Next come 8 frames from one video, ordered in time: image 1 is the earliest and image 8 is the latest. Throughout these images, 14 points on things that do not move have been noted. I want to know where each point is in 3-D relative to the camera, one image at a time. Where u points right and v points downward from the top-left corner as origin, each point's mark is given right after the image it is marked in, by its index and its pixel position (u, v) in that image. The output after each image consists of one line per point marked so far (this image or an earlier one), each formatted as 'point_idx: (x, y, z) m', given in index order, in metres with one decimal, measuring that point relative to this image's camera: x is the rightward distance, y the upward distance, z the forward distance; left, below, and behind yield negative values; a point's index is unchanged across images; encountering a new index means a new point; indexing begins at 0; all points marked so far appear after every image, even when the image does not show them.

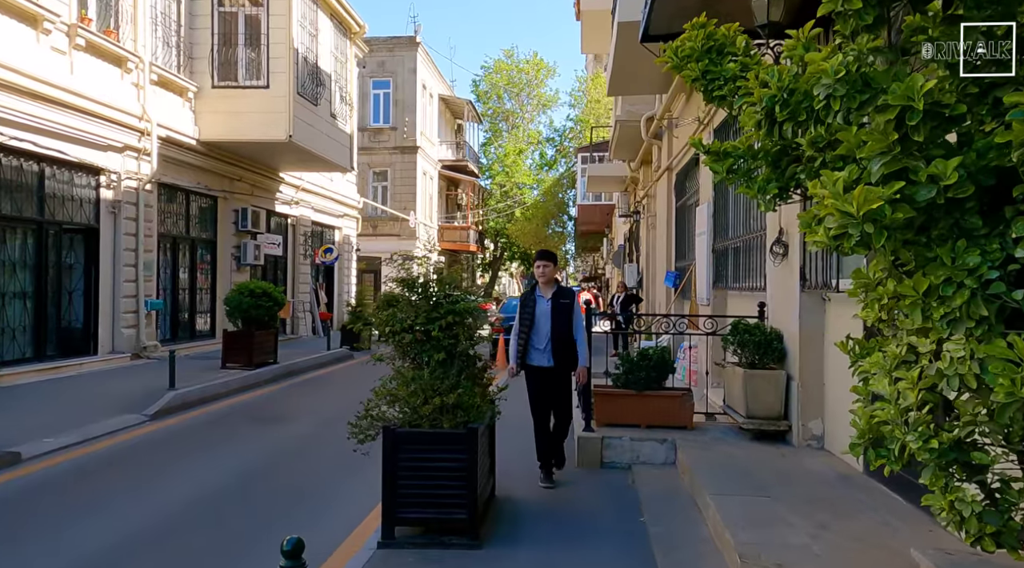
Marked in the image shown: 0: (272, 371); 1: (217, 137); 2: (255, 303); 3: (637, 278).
0: (-3.8, -1.4, +13.9) m
1: (-5.8, +2.9, +17.3) m
2: (-4.0, -0.3, +13.5) m
3: (+2.7, +0.1, +19.5) m
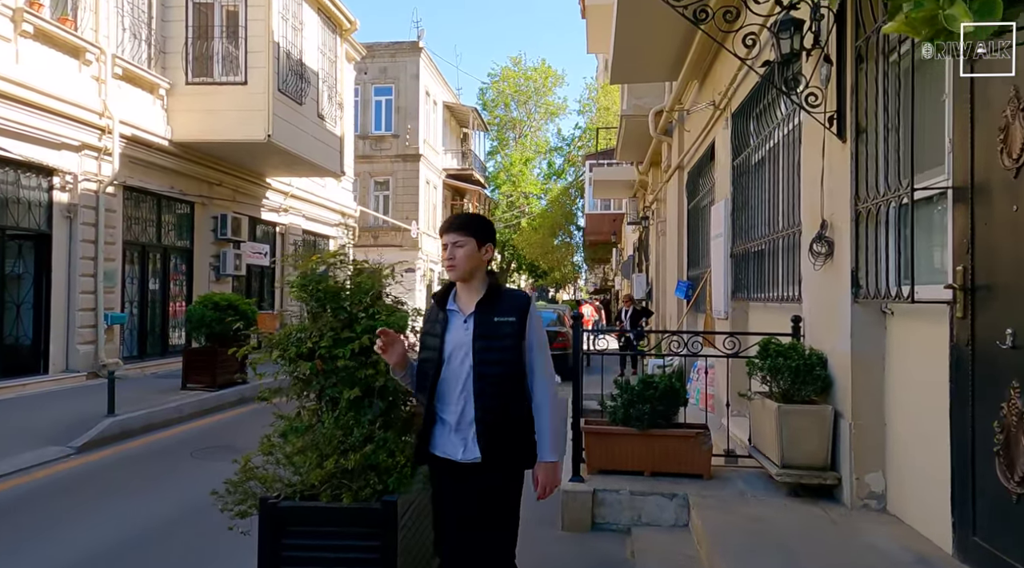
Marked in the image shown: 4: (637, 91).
0: (-3.9, -1.6, +12.6) m
1: (-5.8, +2.6, +16.0) m
2: (-4.0, -0.5, +12.2) m
3: (+2.7, -0.1, +18.0) m
4: (+1.8, +2.9, +13.1) m
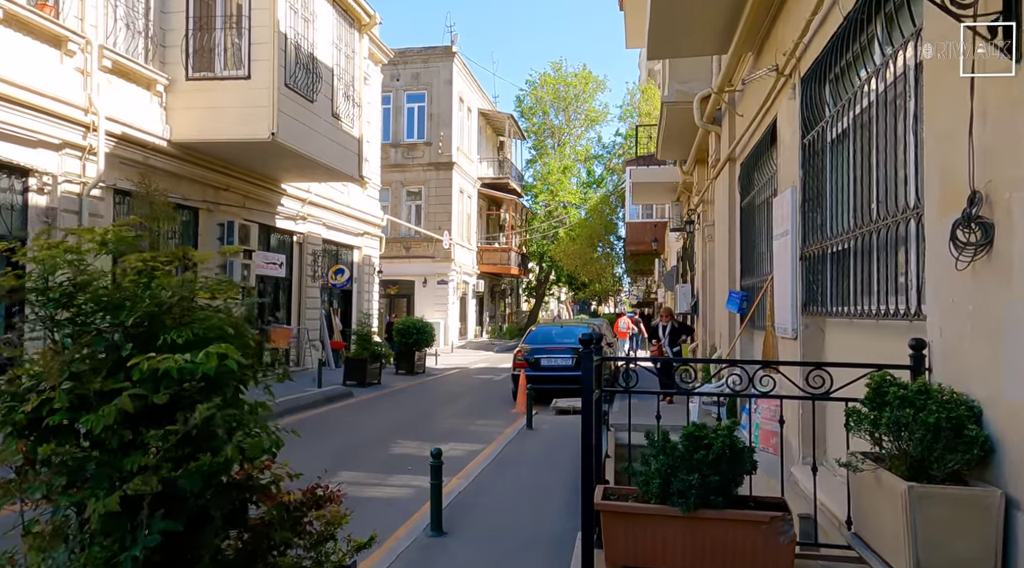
0: (-3.6, -1.7, +11.1) m
1: (-5.4, +2.4, +14.7) m
2: (-3.8, -0.6, +10.7) m
3: (+3.3, -0.3, +16.3) m
4: (+2.2, +2.7, +11.4) m
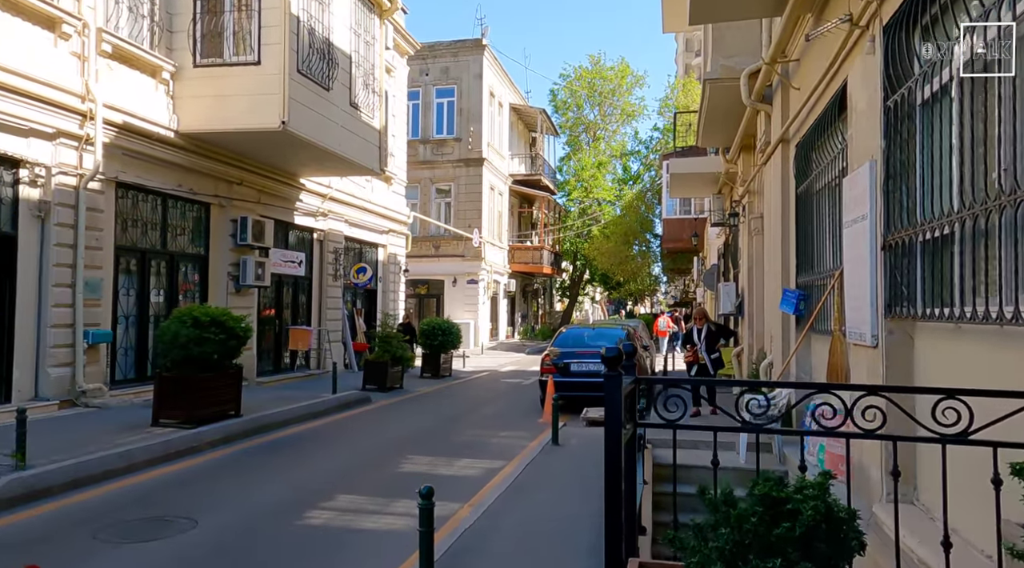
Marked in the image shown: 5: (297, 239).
0: (-3.3, -1.7, +10.2) m
1: (-4.9, +2.4, +13.9) m
2: (-3.5, -0.6, +9.8) m
3: (+3.8, -0.3, +15.1) m
4: (+2.5, +2.7, +10.2) m
5: (-4.6, +1.0, +18.9) m
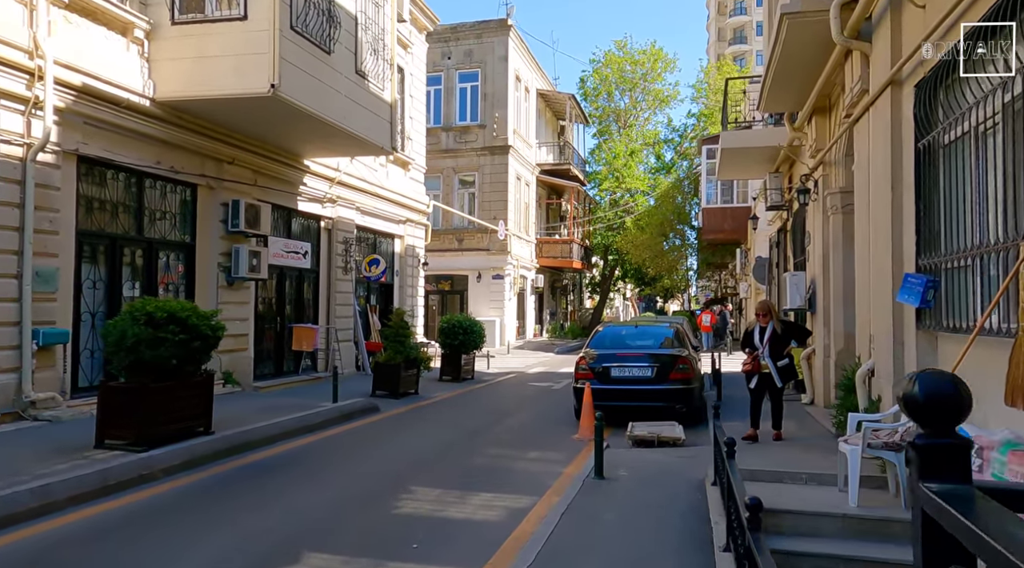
0: (-3.0, -1.6, +8.2) m
1: (-4.6, +2.6, +11.9) m
2: (-3.2, -0.5, +7.9) m
3: (+4.2, -0.2, +12.9) m
4: (+2.7, +2.9, +8.1) m
5: (-4.0, +1.1, +17.0) m
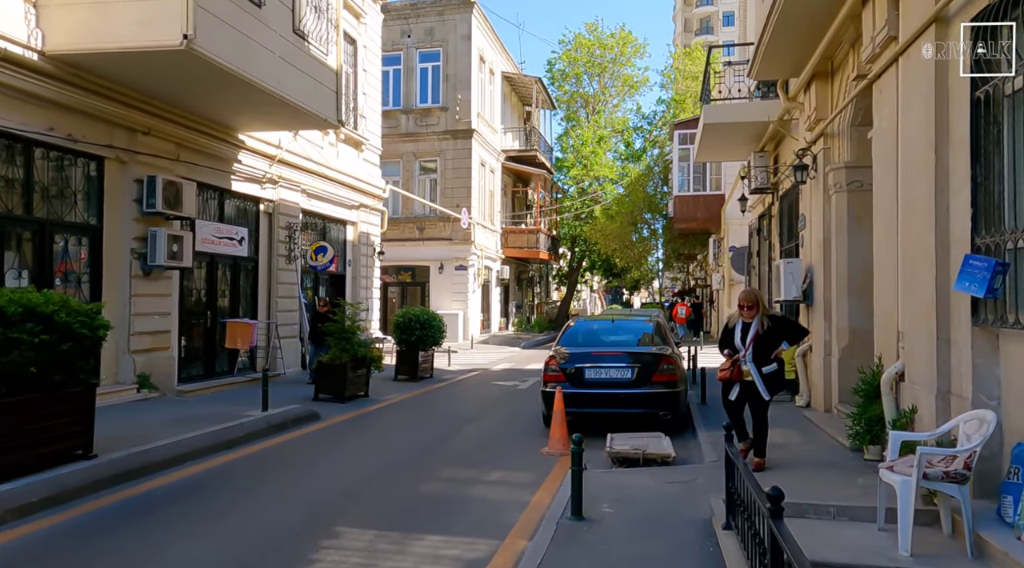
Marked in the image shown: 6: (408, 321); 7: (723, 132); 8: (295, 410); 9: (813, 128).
0: (-3.4, -1.5, +6.5) m
1: (-5.0, +2.7, +10.1) m
2: (-3.5, -0.4, +6.1) m
3: (+3.7, 0.0, +11.4) m
4: (+2.4, +3.0, +6.5) m
5: (-4.7, +1.3, +15.2) m
6: (-2.1, -0.7, +17.7) m
7: (+3.8, +2.7, +15.8) m
8: (-2.8, -1.6, +11.2) m
9: (+3.8, +2.0, +11.3) m
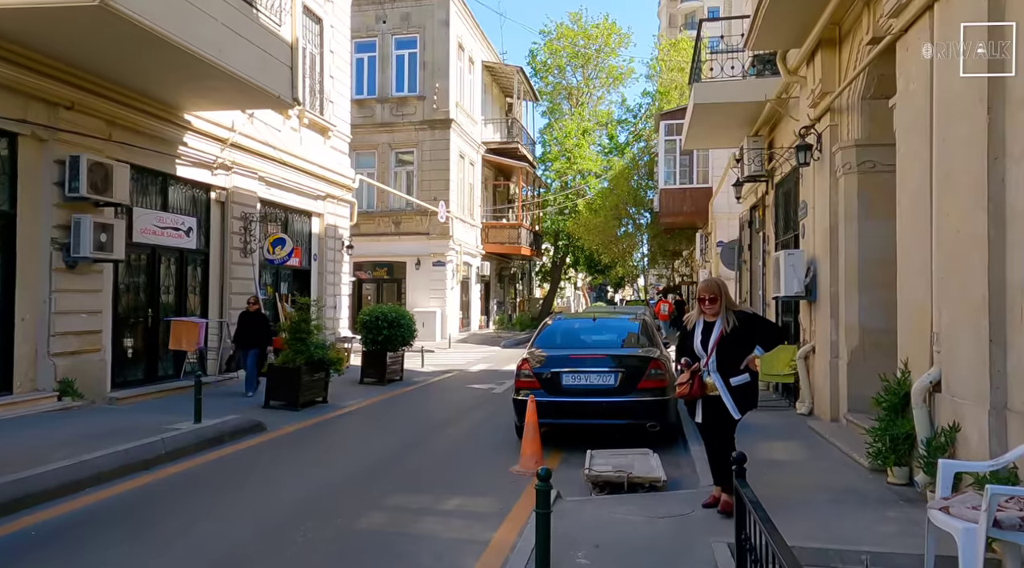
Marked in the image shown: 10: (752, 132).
0: (-3.6, -1.4, +5.2) m
1: (-5.4, +2.8, +8.7) m
2: (-3.8, -0.3, +4.8) m
3: (+3.3, +0.1, +10.2) m
4: (+2.1, +3.0, +5.3) m
5: (-5.1, +1.4, +13.8) m
6: (-2.6, -0.6, +16.4) m
7: (+3.3, +2.8, +14.6) m
8: (-3.1, -1.5, +9.9) m
9: (+3.5, +2.0, +10.1) m
10: (+4.3, +2.7, +15.6) m
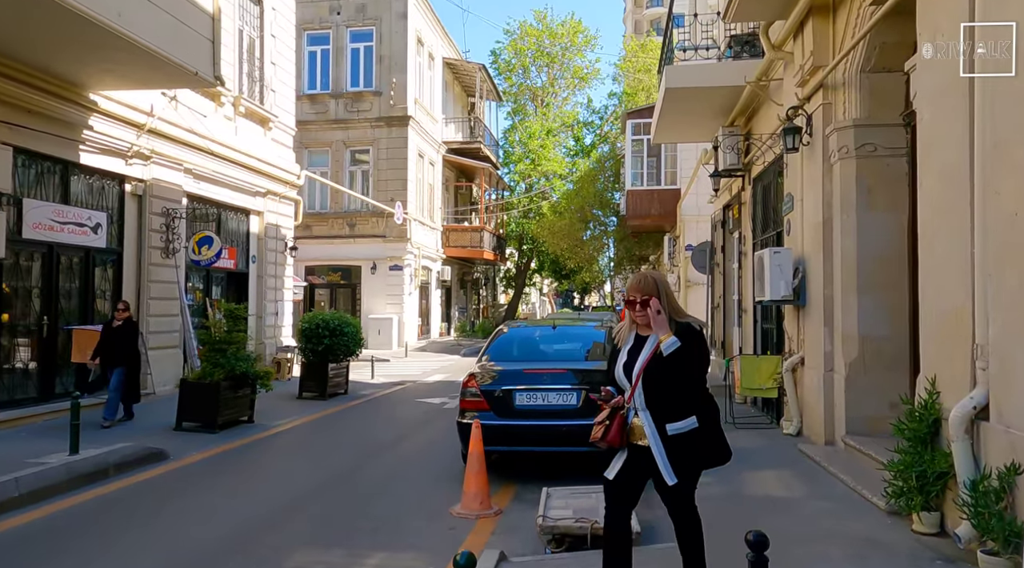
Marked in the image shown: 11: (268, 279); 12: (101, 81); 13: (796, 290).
0: (-4.0, -1.4, +3.6) m
1: (-5.8, +2.7, +7.1) m
2: (-4.1, -0.3, +3.2) m
3: (+2.8, 0.0, +8.9) m
4: (+1.8, +3.0, +4.0) m
5: (-5.8, +1.3, +12.2) m
6: (-3.3, -0.7, +14.8) m
7: (+2.6, +2.7, +13.3) m
8: (-3.7, -1.6, +8.4) m
9: (+2.9, +2.0, +8.8) m
10: (+3.5, +2.6, +14.4) m
11: (-4.9, +0.1, +17.8) m
12: (-5.3, +2.6, +11.2) m
13: (+3.0, -0.1, +9.5) m
